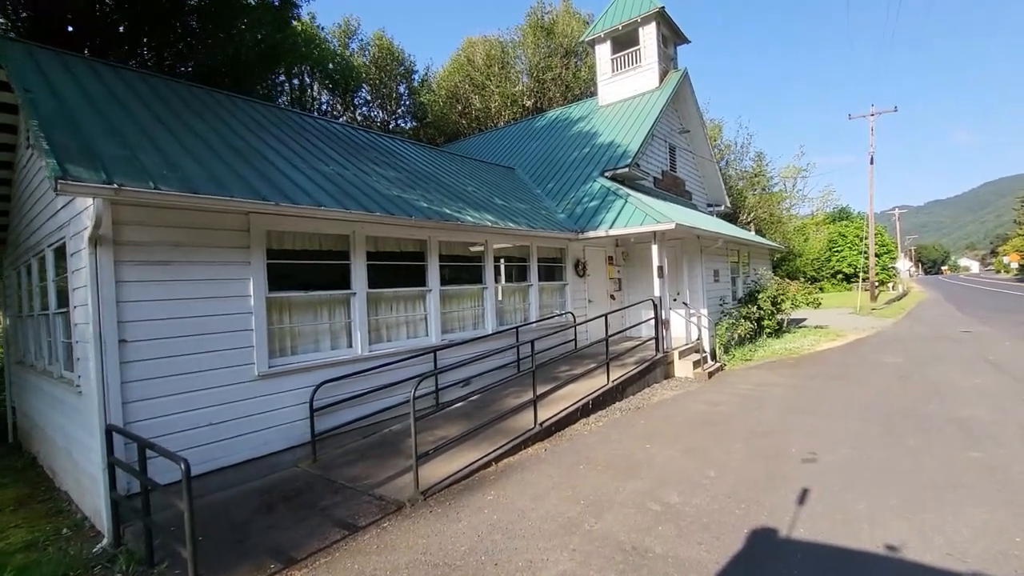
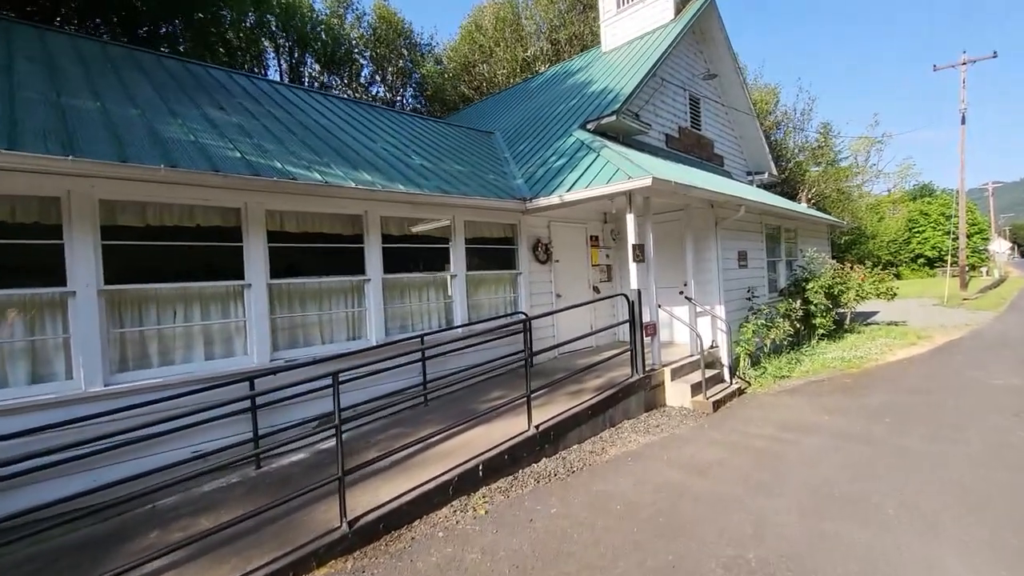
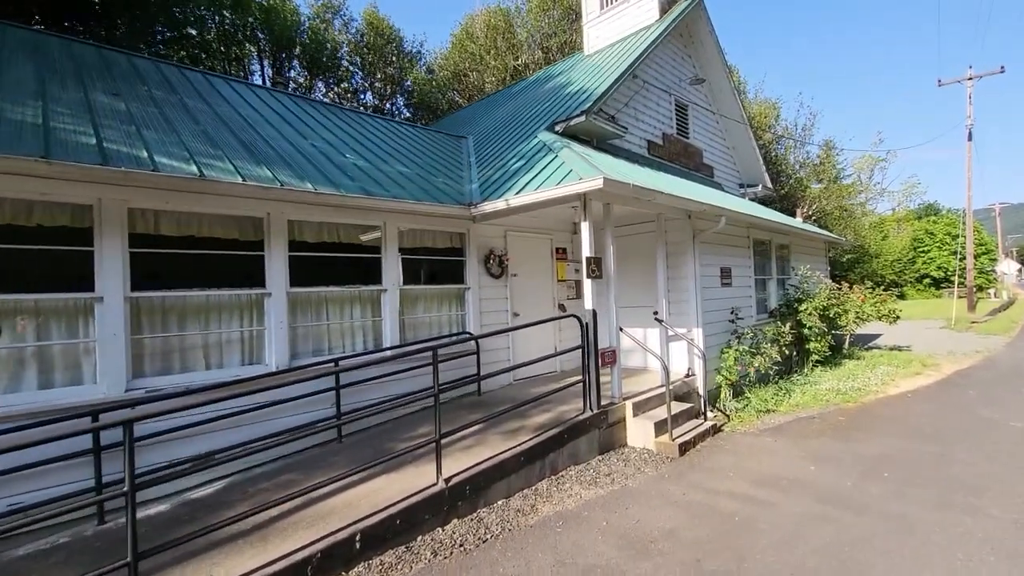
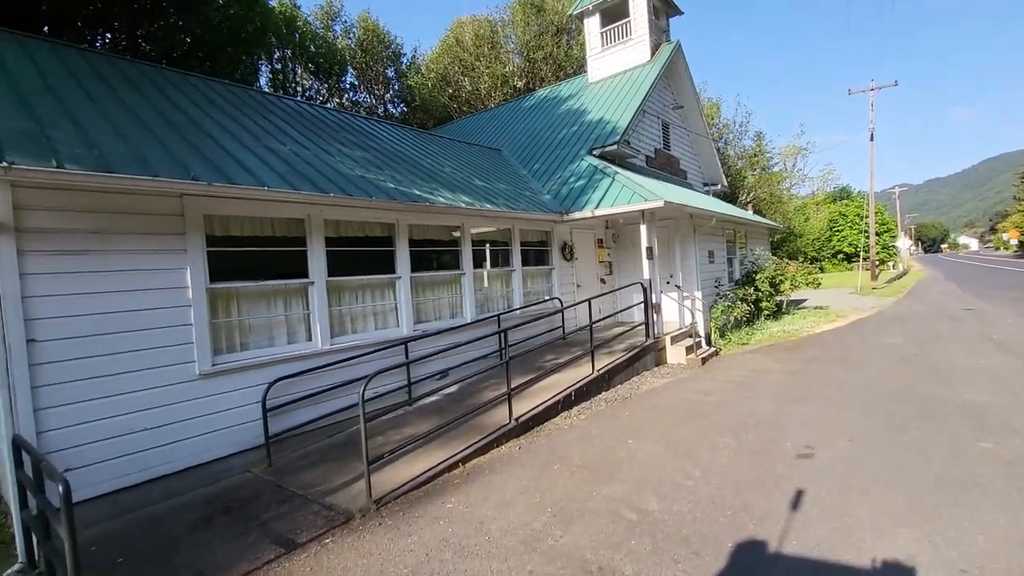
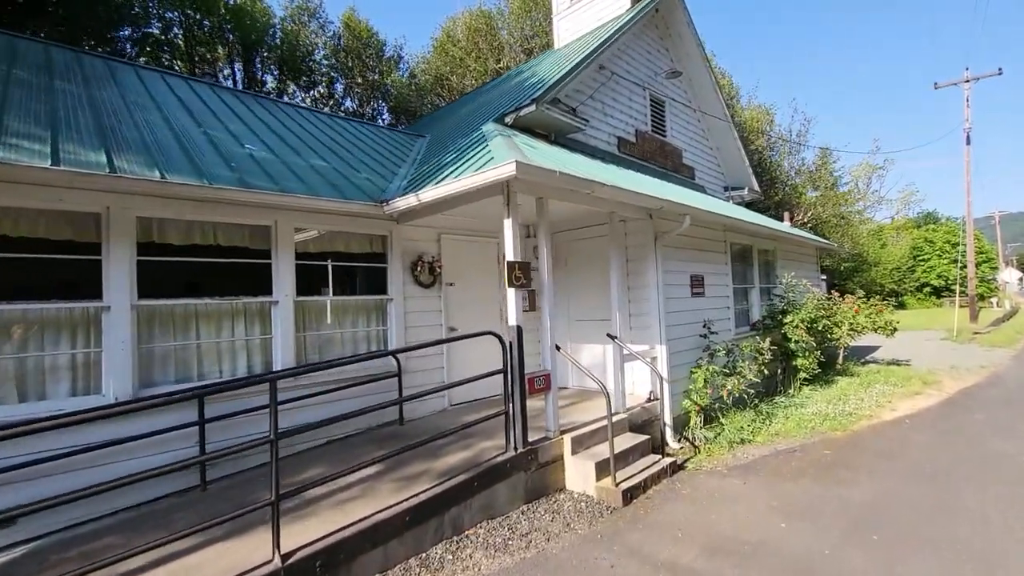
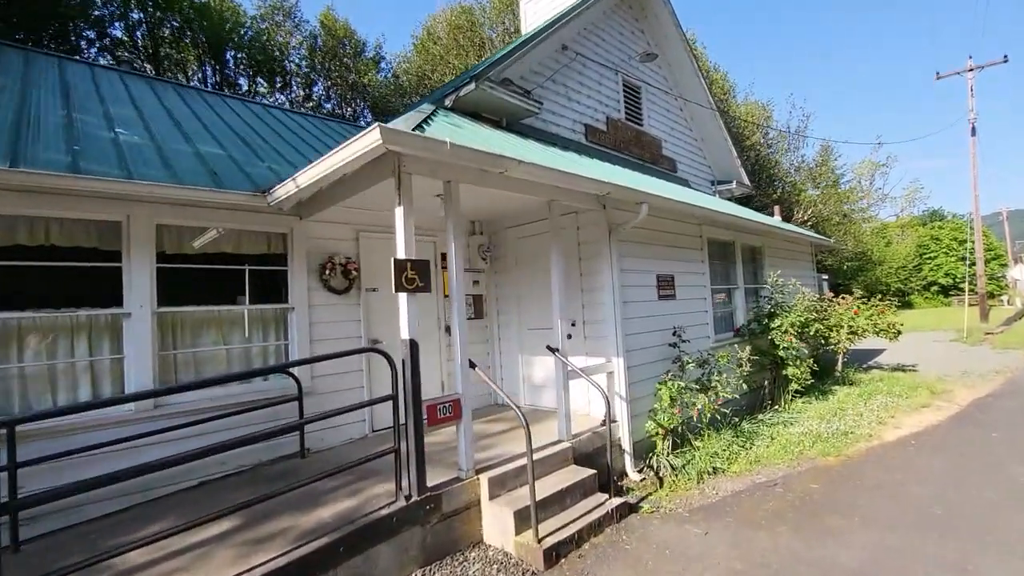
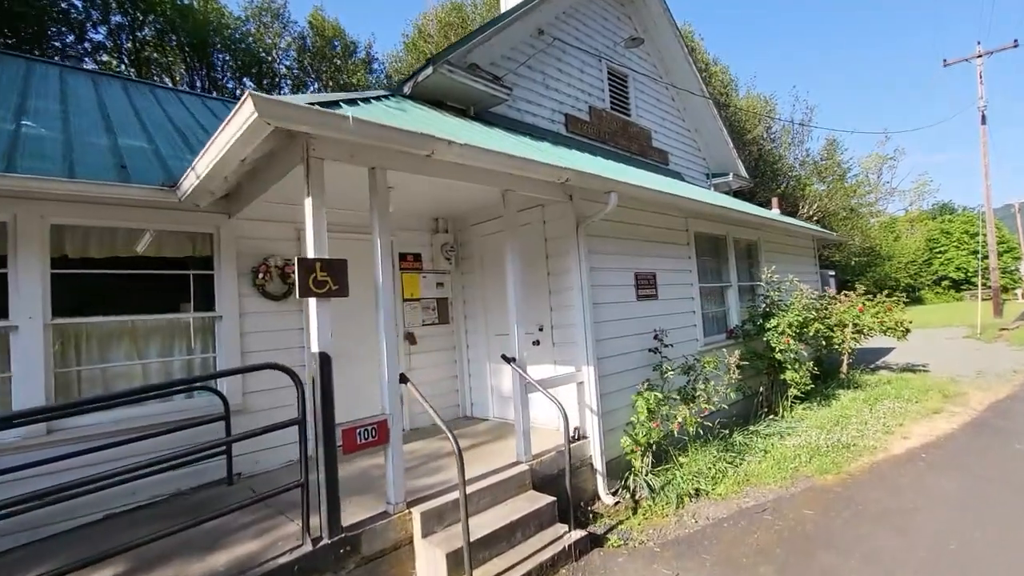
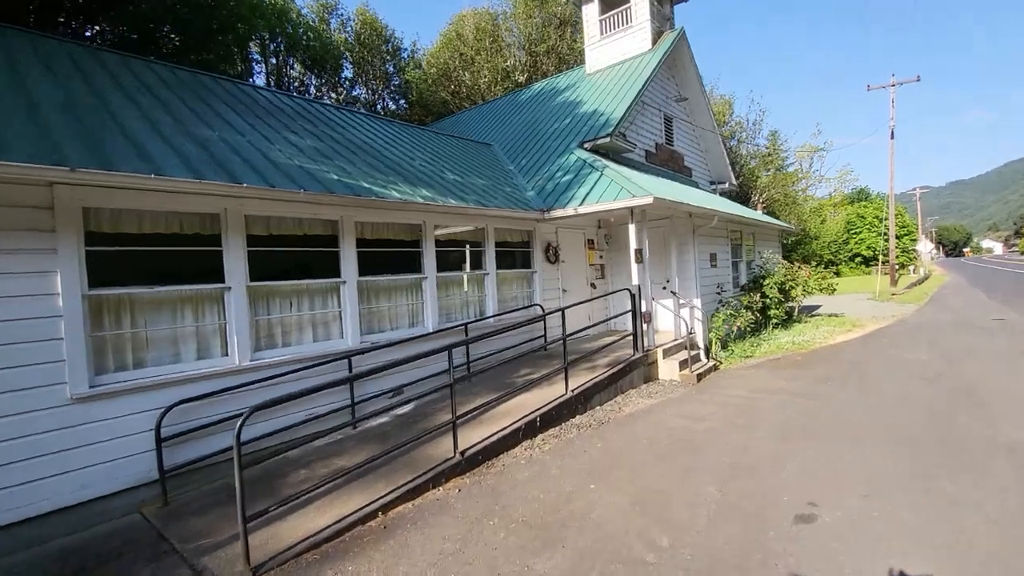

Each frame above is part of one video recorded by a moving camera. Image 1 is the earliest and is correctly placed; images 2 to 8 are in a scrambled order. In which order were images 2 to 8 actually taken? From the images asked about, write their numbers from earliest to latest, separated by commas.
4, 8, 2, 3, 5, 6, 7
